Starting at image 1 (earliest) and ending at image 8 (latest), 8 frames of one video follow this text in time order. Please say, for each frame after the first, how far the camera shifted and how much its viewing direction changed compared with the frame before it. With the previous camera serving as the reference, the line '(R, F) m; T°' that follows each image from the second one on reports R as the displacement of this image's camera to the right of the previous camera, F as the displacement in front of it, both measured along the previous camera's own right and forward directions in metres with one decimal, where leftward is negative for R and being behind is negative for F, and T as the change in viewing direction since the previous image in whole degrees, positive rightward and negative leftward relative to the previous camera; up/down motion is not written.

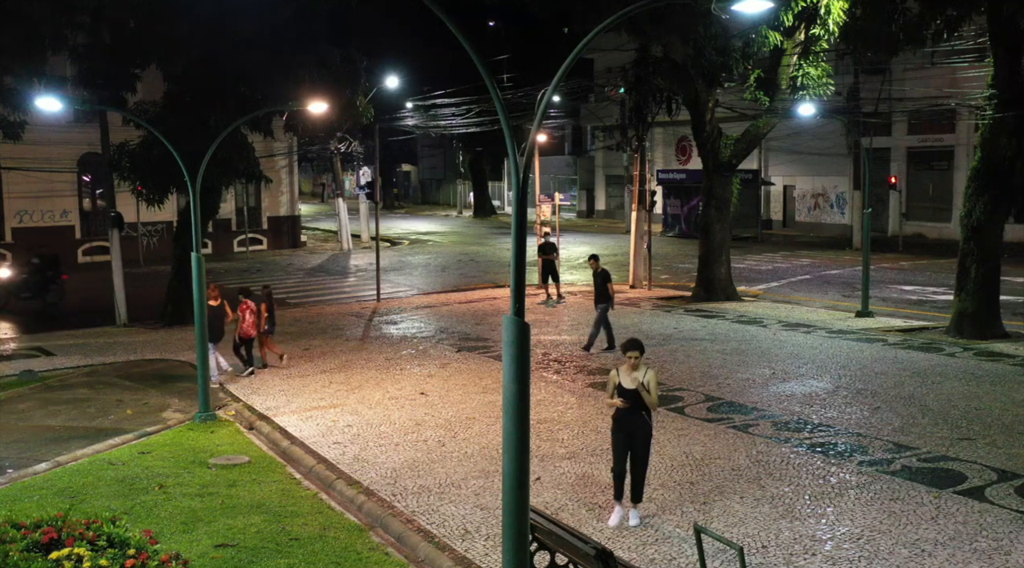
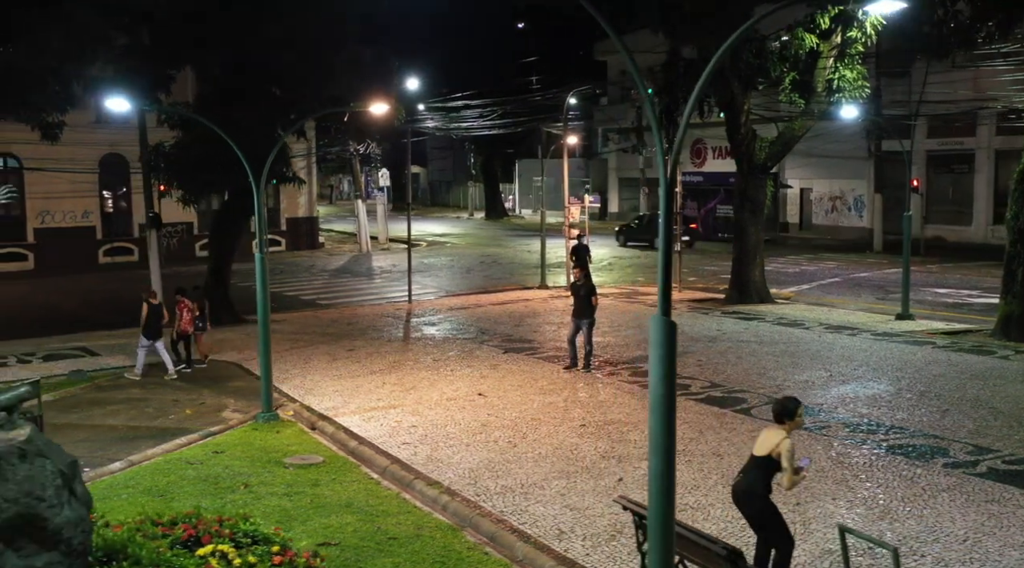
(-0.8, 0.0) m; 0°
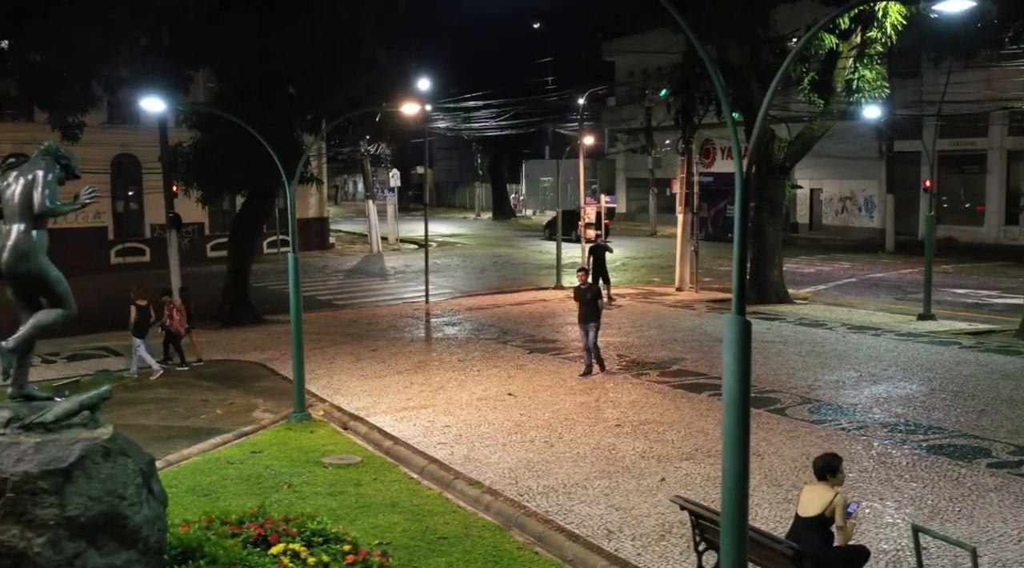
(-0.4, 0.0) m; 0°
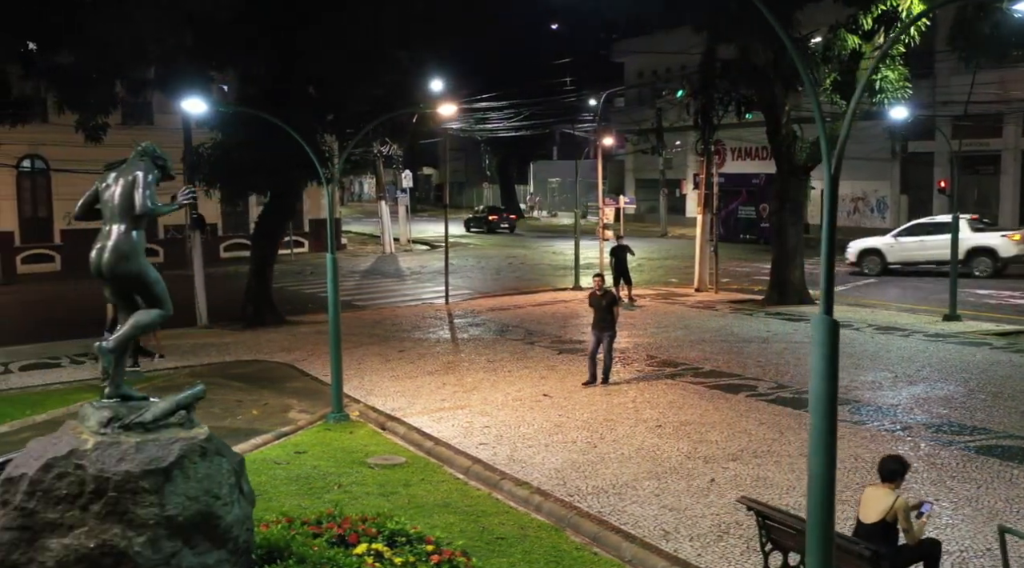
(-0.4, 0.0) m; 0°
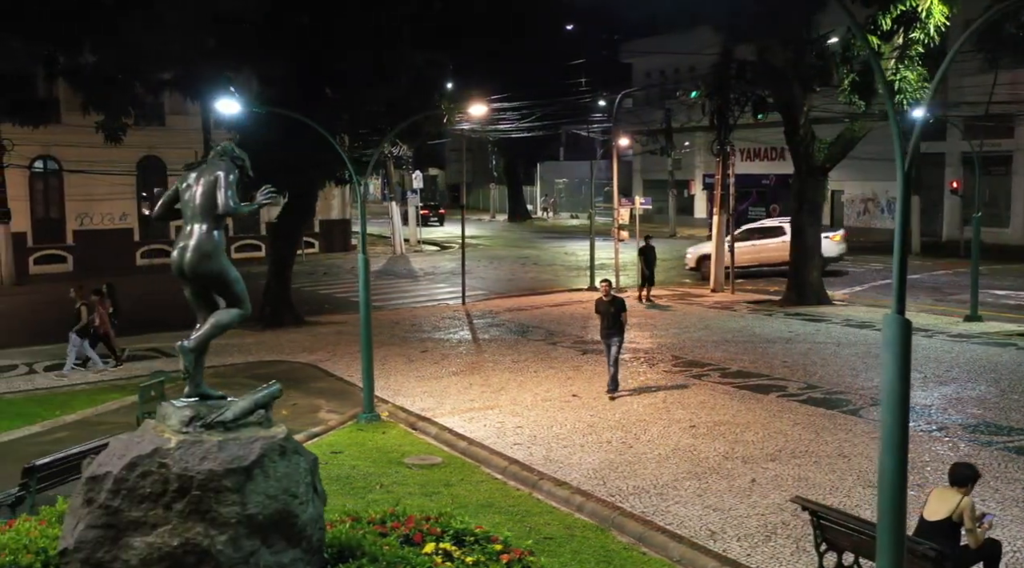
(-0.4, 0.0) m; 0°
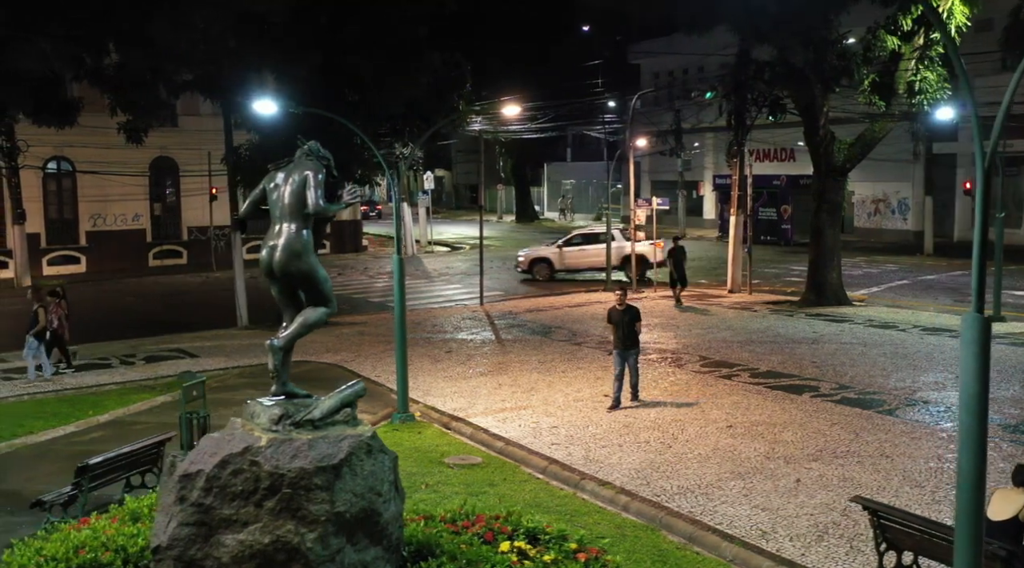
(-0.4, 0.0) m; 0°
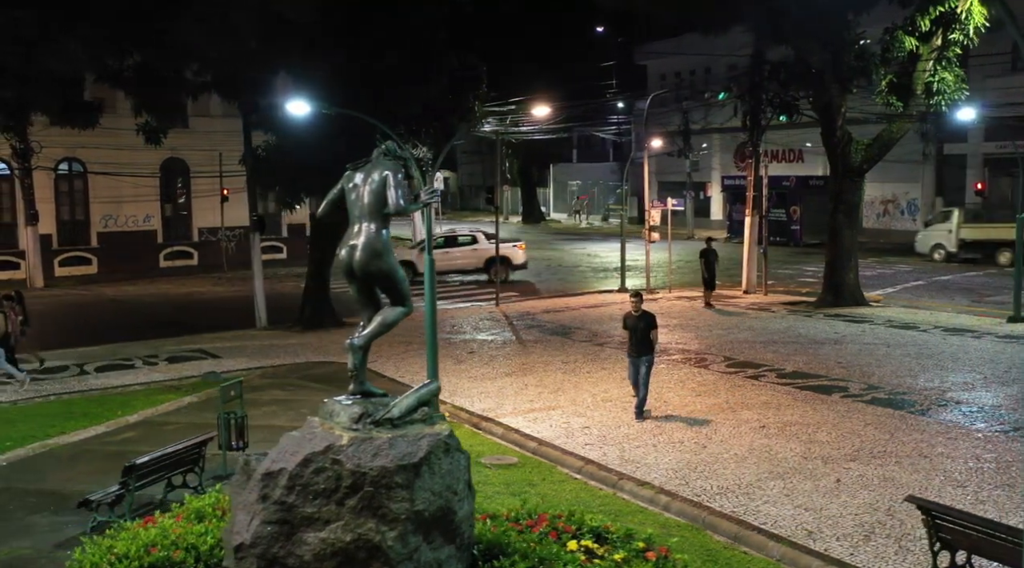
(-0.4, 0.0) m; 0°
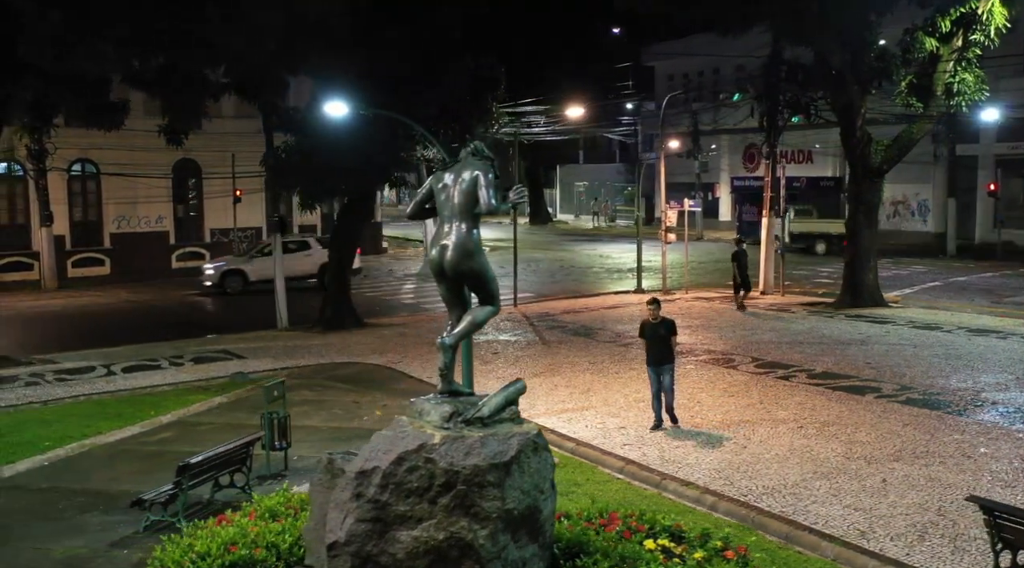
(-0.4, 0.0) m; 0°
